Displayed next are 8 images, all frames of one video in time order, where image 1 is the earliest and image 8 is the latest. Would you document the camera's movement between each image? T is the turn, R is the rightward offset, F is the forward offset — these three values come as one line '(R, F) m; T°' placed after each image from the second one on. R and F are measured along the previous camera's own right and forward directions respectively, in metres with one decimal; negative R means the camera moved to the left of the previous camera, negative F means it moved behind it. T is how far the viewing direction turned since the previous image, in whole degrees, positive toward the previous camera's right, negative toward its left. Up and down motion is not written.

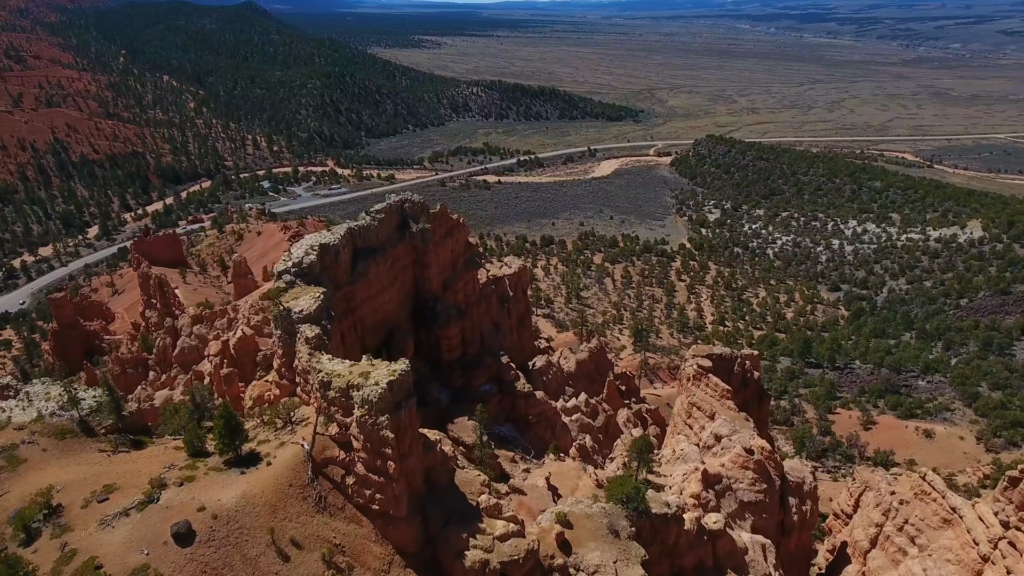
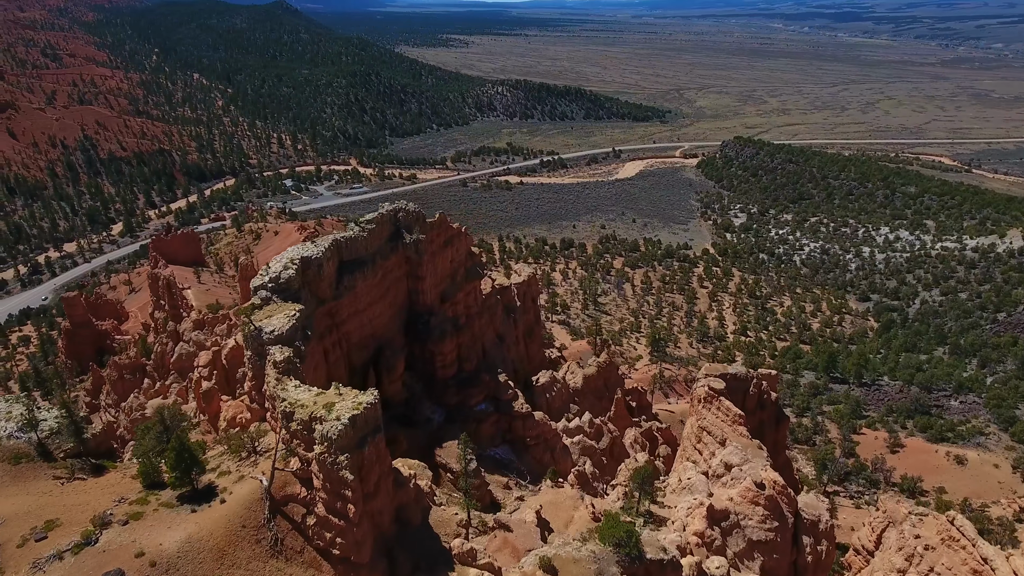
(+0.9, +1.2) m; -2°
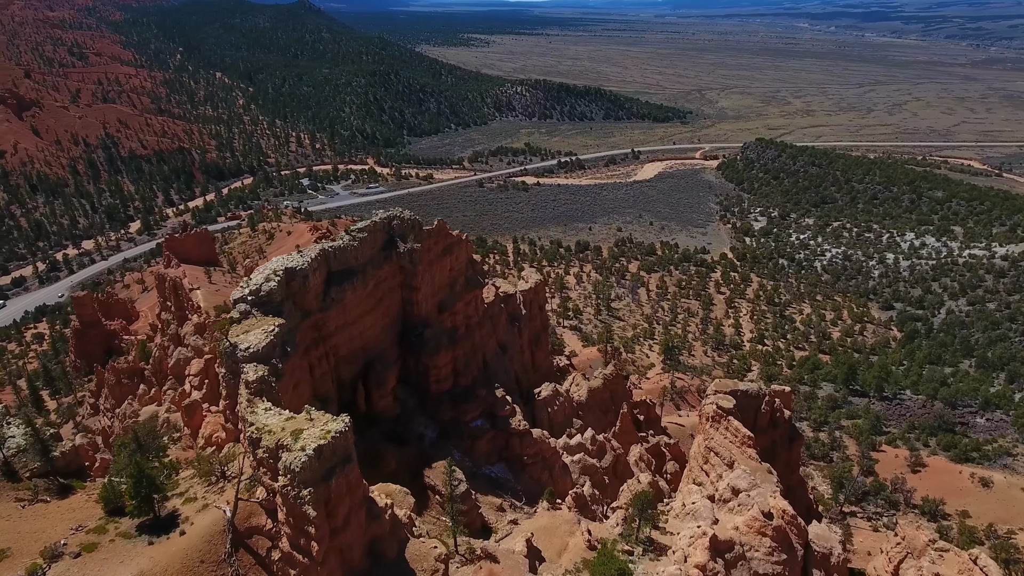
(+0.7, +0.9) m; -2°
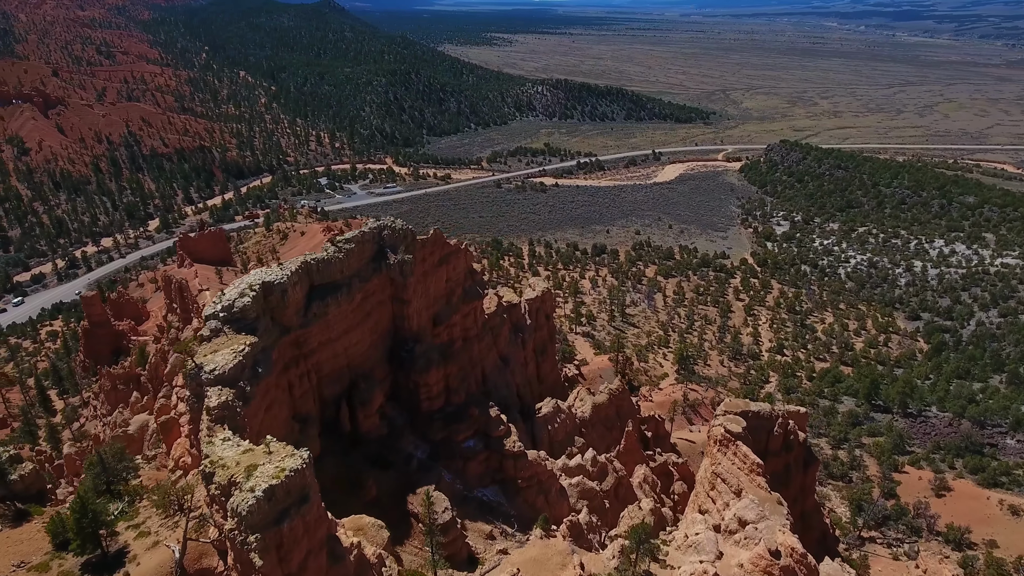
(+0.8, +1.1) m; -2°
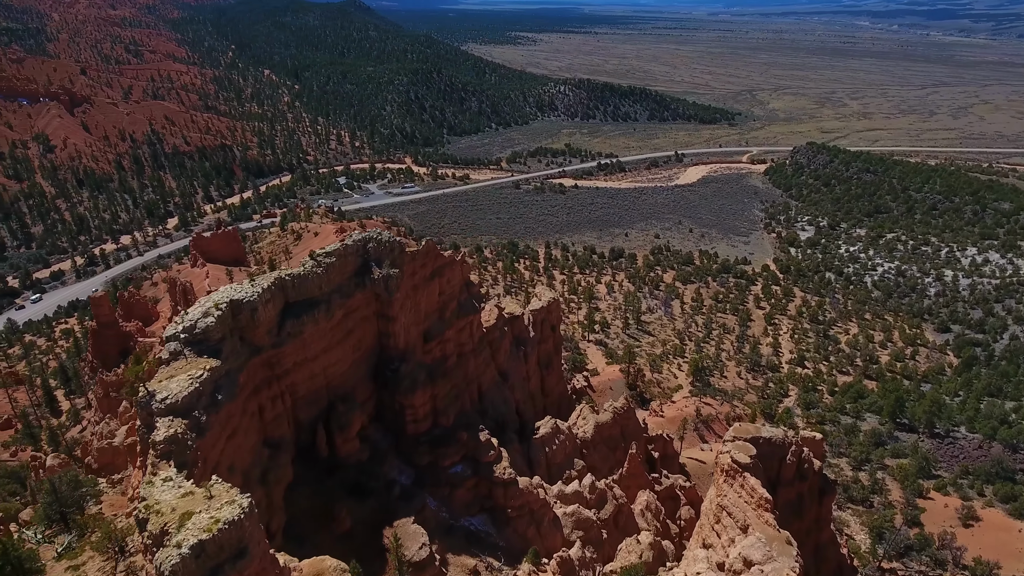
(+0.9, +1.2) m; -2°
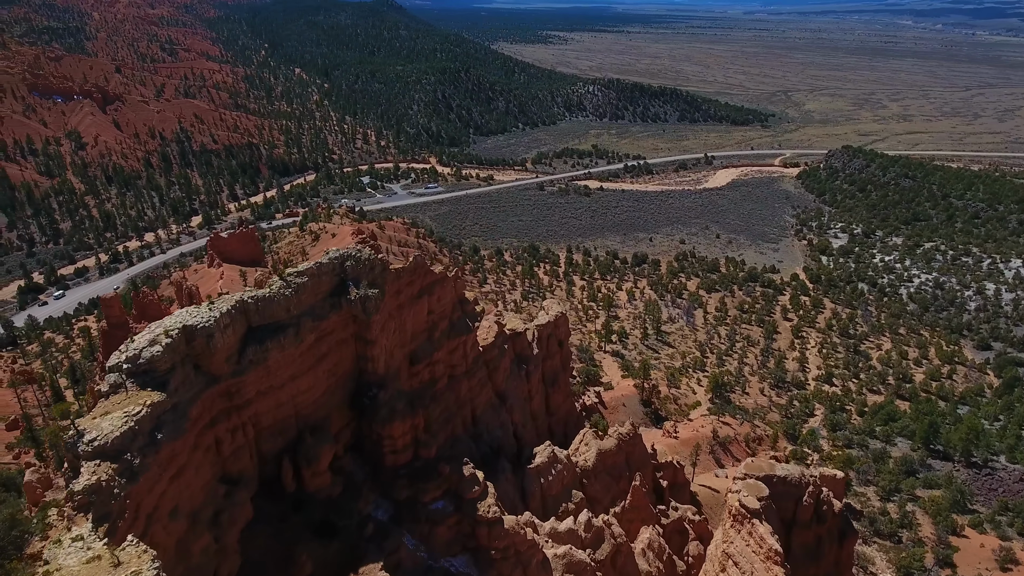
(+1.1, +1.5) m; -3°
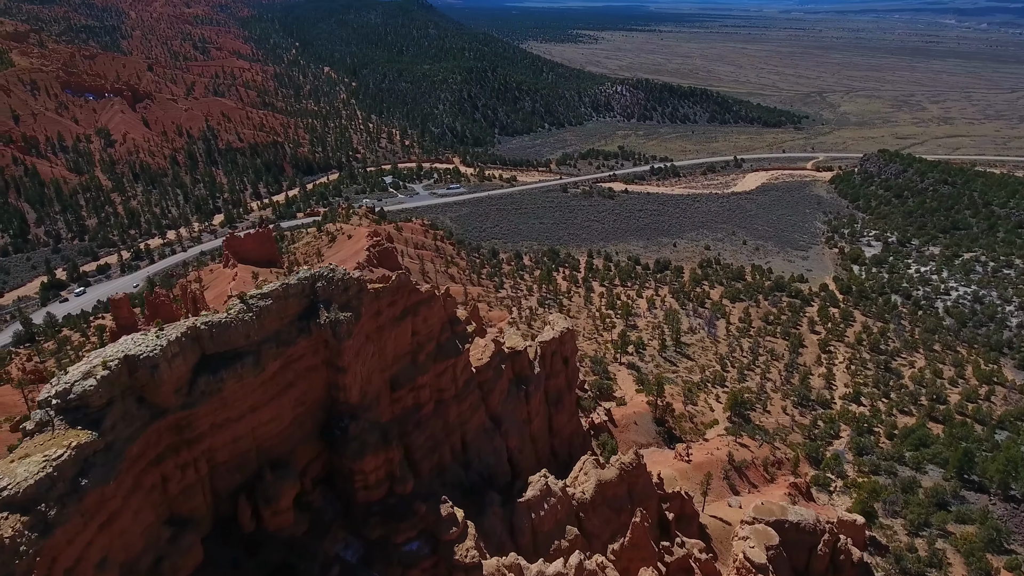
(+1.0, +1.5) m; -2°
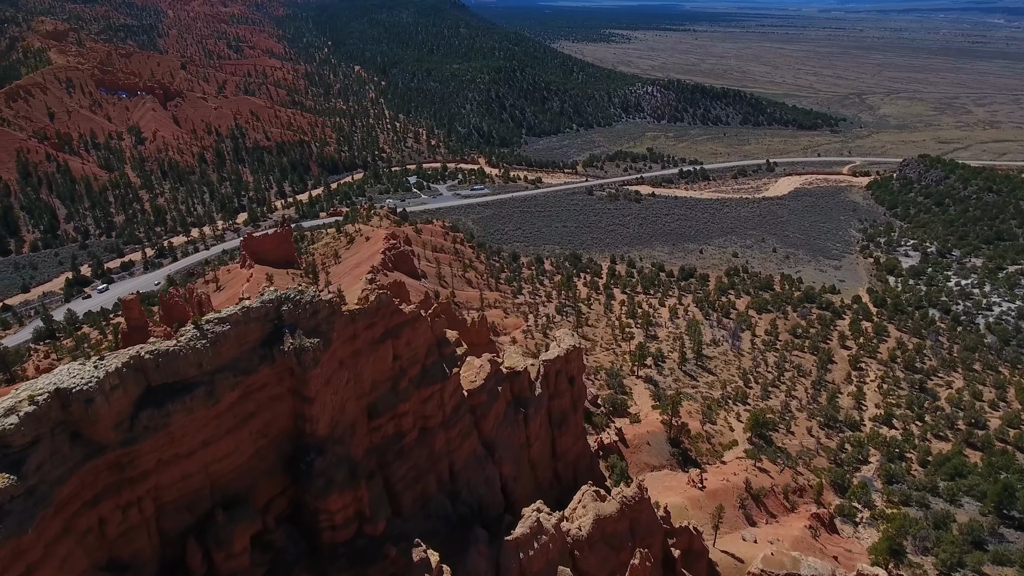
(+1.0, +1.4) m; -3°
